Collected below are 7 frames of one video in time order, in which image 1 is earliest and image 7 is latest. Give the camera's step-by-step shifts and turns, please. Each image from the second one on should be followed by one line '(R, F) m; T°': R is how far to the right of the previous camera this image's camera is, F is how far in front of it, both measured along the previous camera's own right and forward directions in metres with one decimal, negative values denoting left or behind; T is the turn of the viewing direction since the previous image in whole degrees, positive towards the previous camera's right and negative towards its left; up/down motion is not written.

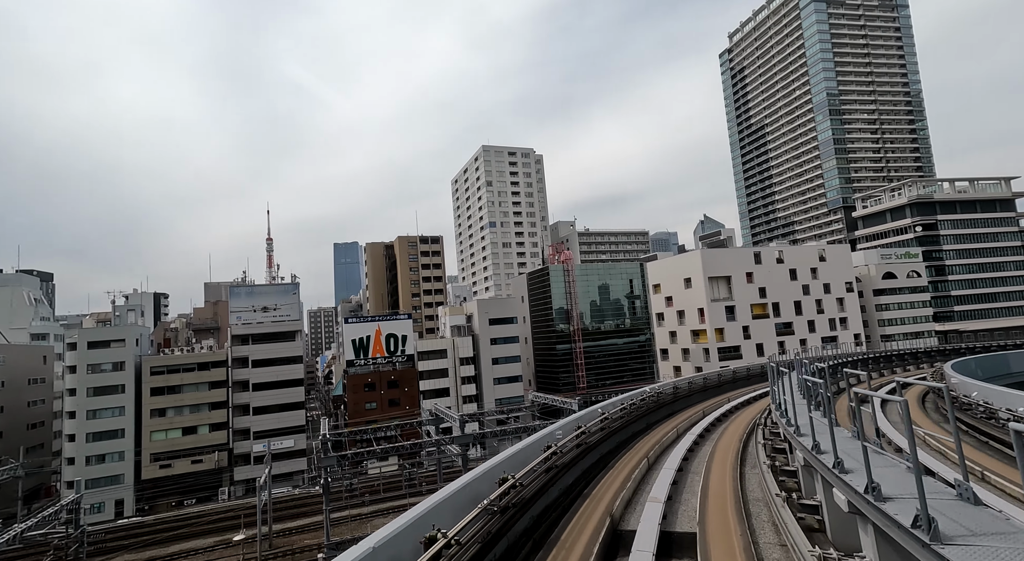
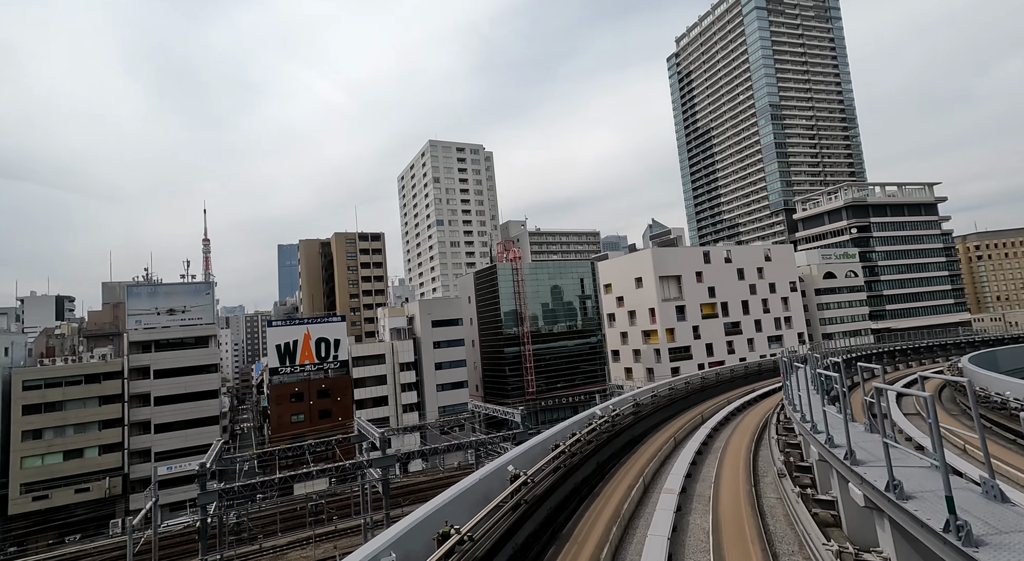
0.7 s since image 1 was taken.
(+0.4, +1.8) m; +5°
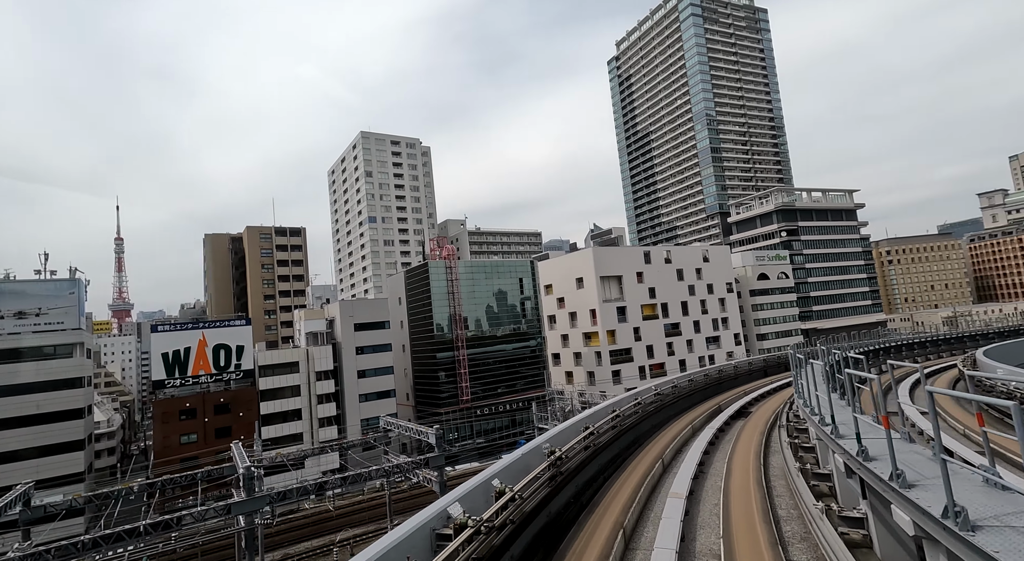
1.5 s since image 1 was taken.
(+0.5, +2.2) m; +6°
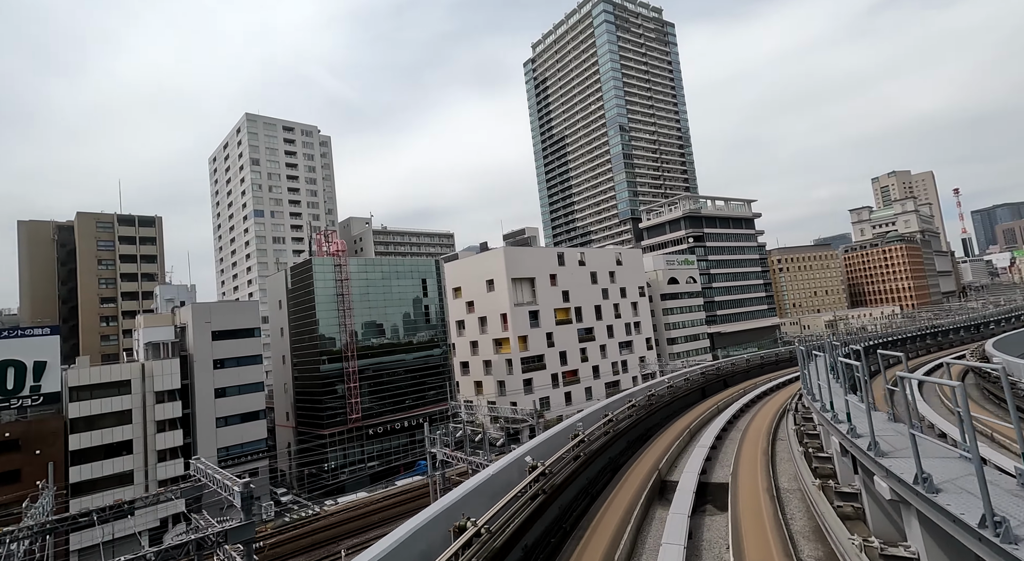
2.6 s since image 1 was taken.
(+0.9, +3.2) m; +8°
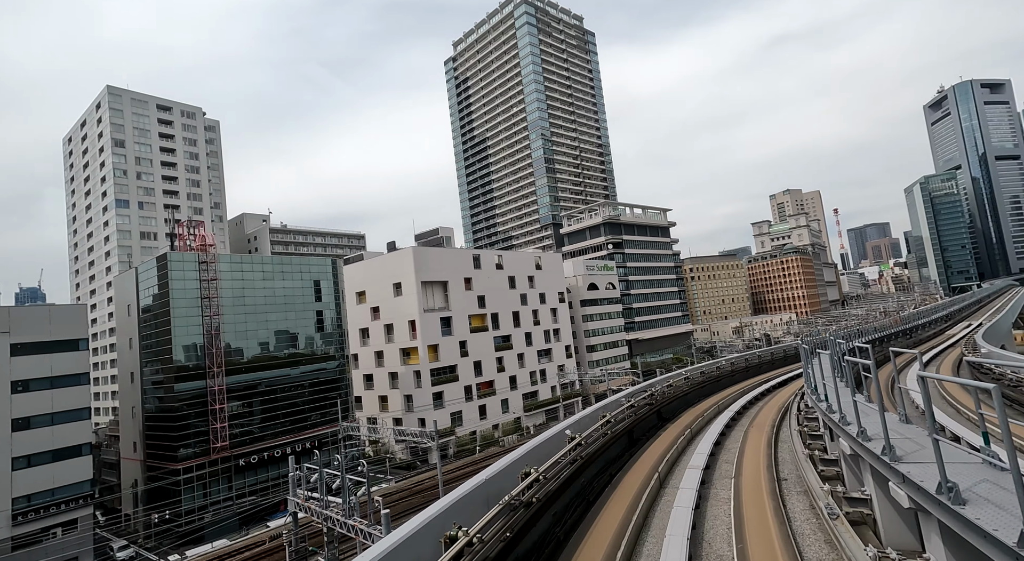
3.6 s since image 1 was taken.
(+0.9, +3.2) m; +8°
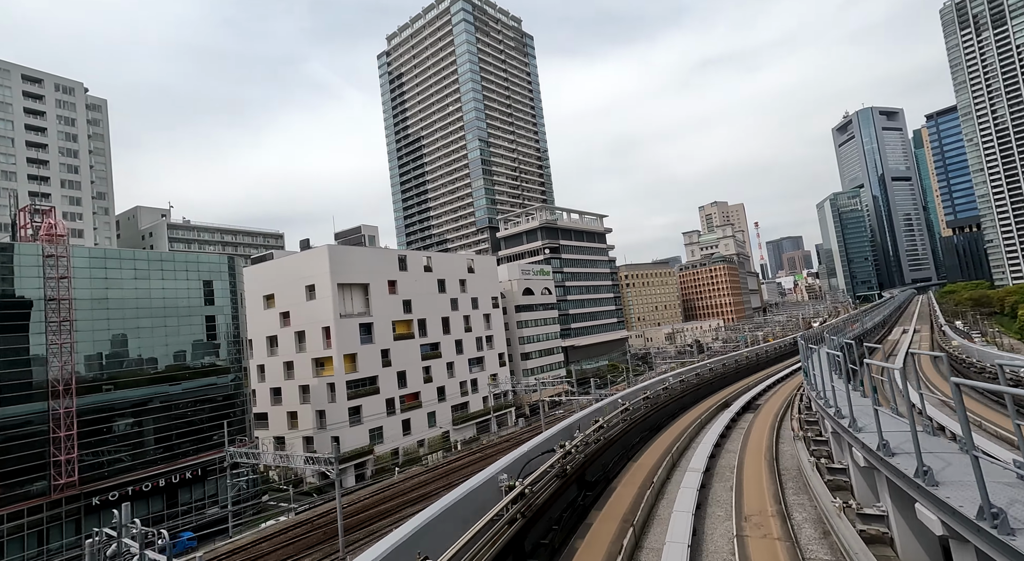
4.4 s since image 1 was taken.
(+0.7, +2.8) m; +6°
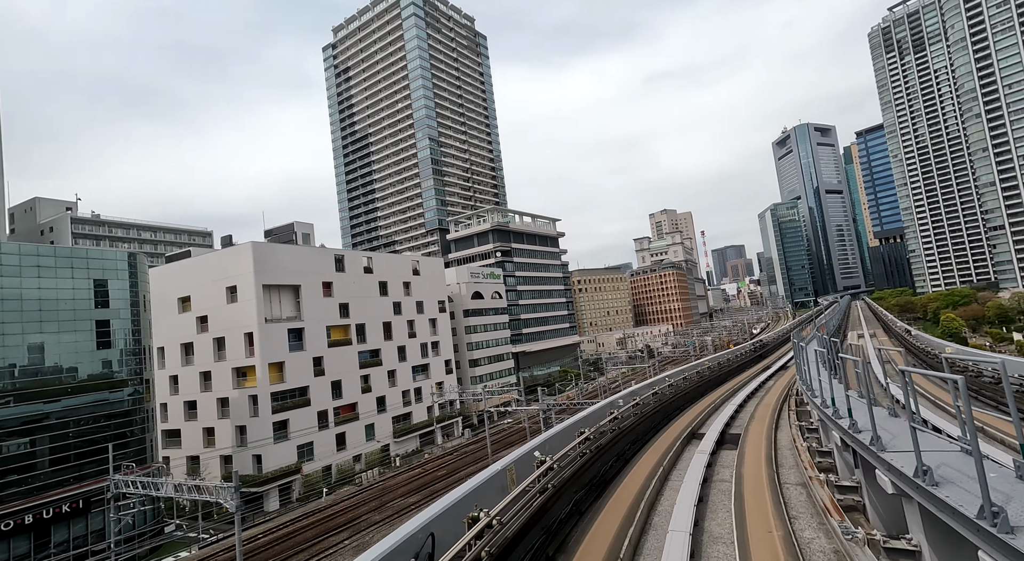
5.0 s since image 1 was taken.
(+0.5, +2.2) m; +5°
